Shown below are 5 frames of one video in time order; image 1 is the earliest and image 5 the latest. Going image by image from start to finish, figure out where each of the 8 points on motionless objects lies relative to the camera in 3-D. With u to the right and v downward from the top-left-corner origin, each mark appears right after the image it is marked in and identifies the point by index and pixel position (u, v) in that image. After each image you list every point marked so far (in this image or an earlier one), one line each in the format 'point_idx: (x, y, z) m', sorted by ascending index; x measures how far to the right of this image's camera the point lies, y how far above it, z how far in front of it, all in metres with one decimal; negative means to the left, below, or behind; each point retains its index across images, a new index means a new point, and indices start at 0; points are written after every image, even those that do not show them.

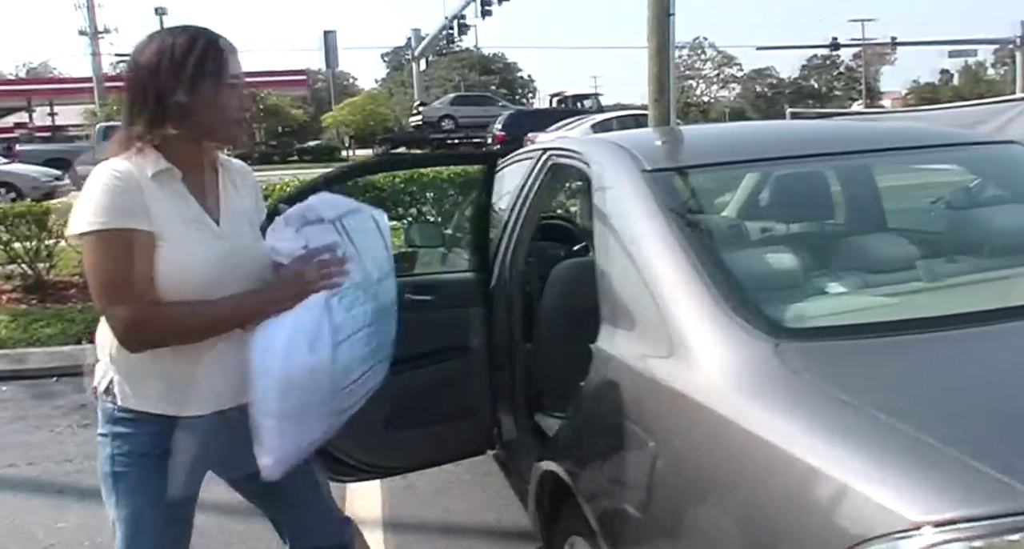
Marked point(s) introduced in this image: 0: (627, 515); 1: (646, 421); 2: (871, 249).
0: (+0.2, -0.5, +1.6) m
1: (+0.3, -0.3, +1.6) m
2: (+1.0, +0.1, +2.1) m
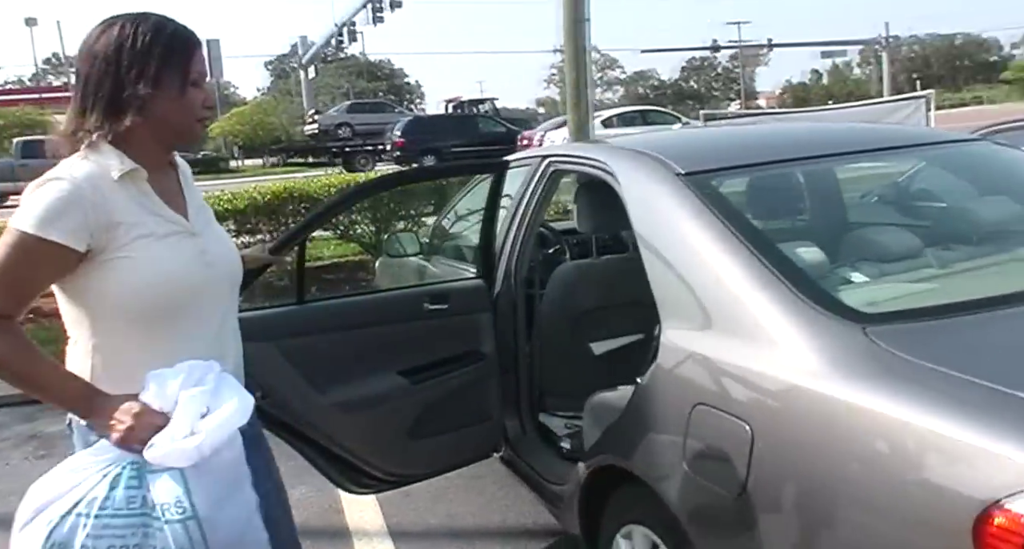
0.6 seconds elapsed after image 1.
0: (+0.4, -0.5, +1.7) m
1: (+0.4, -0.3, +1.7) m
2: (+1.1, +0.1, +2.3) m
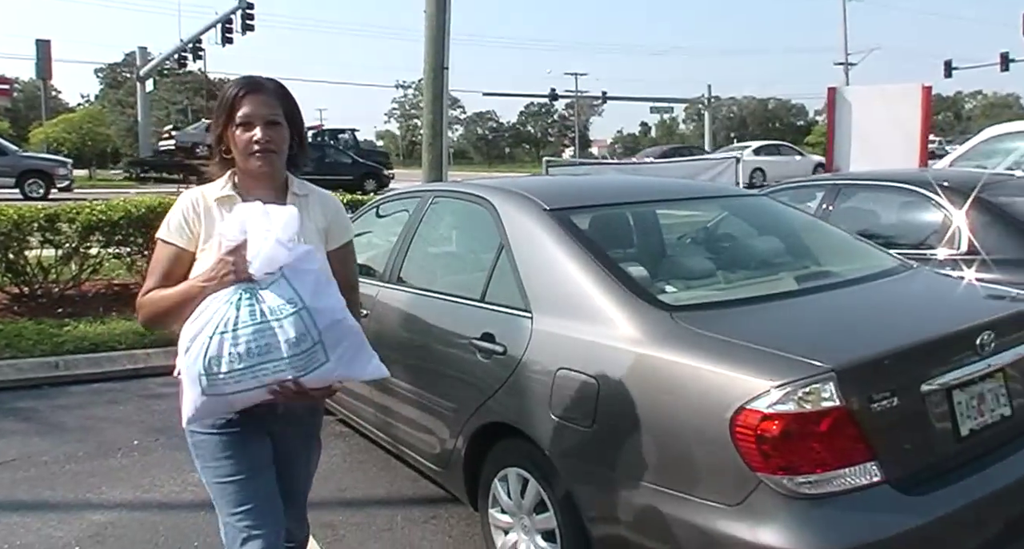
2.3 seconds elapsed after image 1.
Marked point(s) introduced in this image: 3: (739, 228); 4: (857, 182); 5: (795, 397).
0: (+0.2, -0.5, +2.5) m
1: (+0.2, -0.3, +2.5) m
2: (+0.7, 0.0, +3.2) m
3: (+1.0, +0.2, +3.6) m
4: (+2.6, +0.7, +6.2) m
5: (+0.7, -0.3, +2.0) m
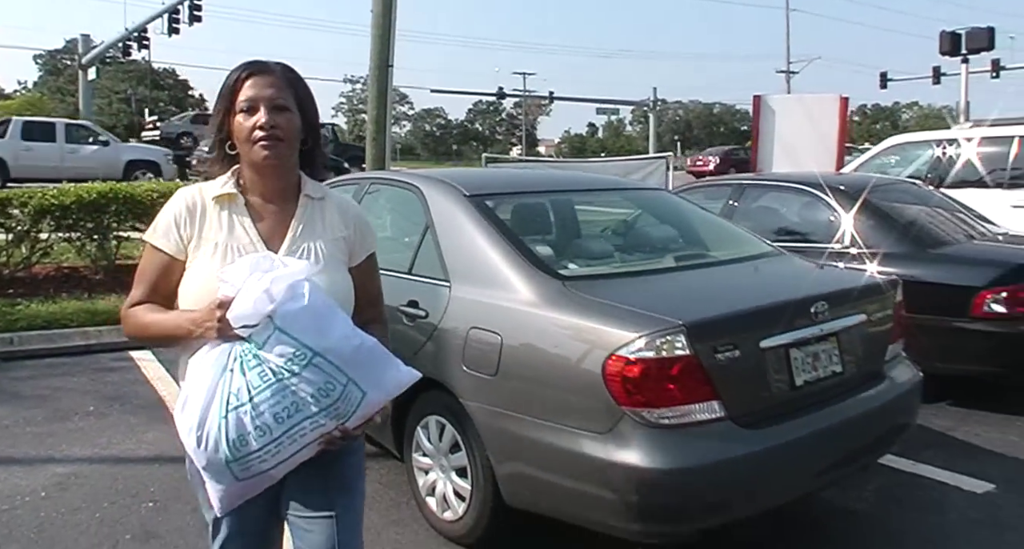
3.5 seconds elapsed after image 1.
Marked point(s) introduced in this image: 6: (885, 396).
0: (-0.1, -0.4, +2.9) m
1: (-0.1, -0.2, +2.9) m
2: (+0.3, +0.1, +3.7) m
3: (+0.7, +0.3, +4.1) m
4: (+2.1, +0.8, +6.8) m
5: (+0.4, -0.2, +2.5) m
6: (+1.5, -0.5, +3.2) m
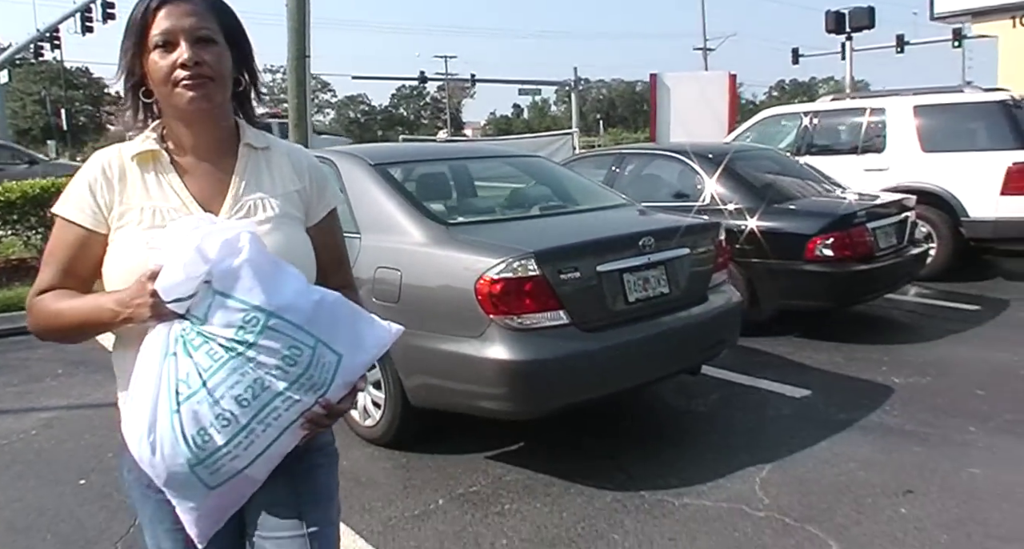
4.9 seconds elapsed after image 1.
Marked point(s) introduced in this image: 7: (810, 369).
0: (-0.6, -0.2, +3.8) m
1: (-0.6, 0.0, +3.8) m
2: (-0.2, +0.4, +4.5) m
3: (+0.1, +0.6, +5.0) m
4: (+1.2, +1.2, +7.8) m
5: (0.0, 0.0, +3.4) m
6: (+1.0, -0.2, +4.2) m
7: (+2.1, -0.7, +5.7) m
